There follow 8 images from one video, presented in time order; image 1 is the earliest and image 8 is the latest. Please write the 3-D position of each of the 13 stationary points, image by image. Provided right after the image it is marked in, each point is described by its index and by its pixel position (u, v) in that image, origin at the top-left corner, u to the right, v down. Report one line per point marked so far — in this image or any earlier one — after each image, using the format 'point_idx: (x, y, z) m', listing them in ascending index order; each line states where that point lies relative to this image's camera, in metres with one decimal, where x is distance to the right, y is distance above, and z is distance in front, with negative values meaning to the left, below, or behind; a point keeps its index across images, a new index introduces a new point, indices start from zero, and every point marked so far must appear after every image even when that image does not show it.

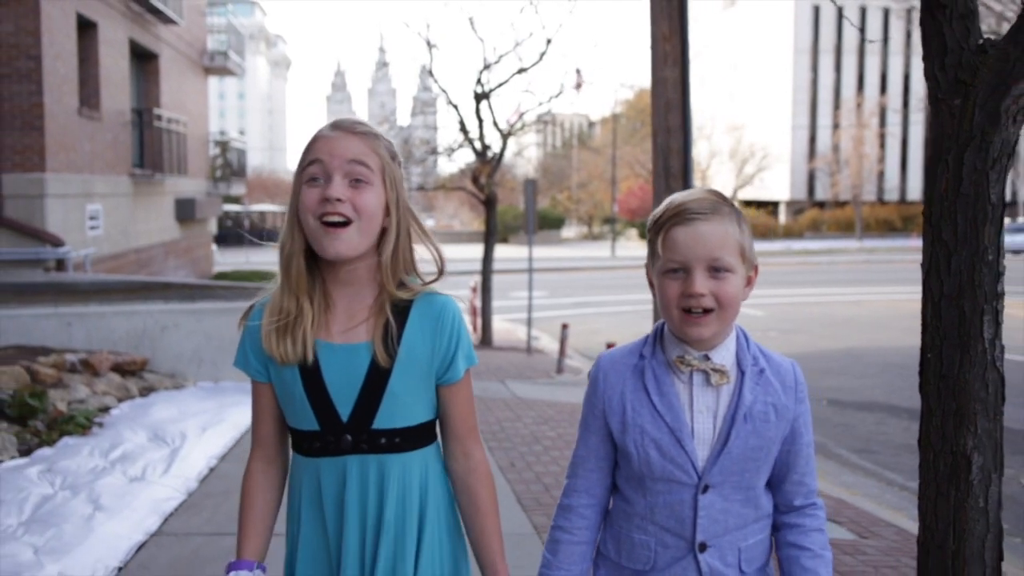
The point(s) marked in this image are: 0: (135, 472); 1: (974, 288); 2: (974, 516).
0: (-2.2, -1.0, +5.7) m
1: (+1.2, 0.0, +2.7) m
2: (+1.2, -0.6, +2.7) m
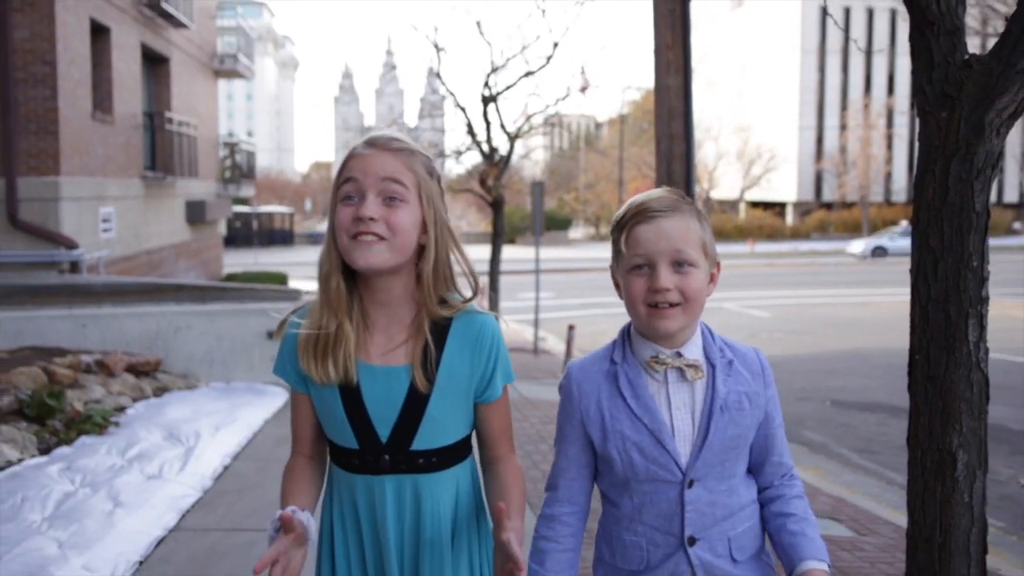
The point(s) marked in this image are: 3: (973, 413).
0: (-2.1, -1.1, +5.9) m
1: (+1.3, 0.0, +2.8) m
2: (+1.3, -0.6, +2.8) m
3: (+1.3, -0.4, +2.8) m
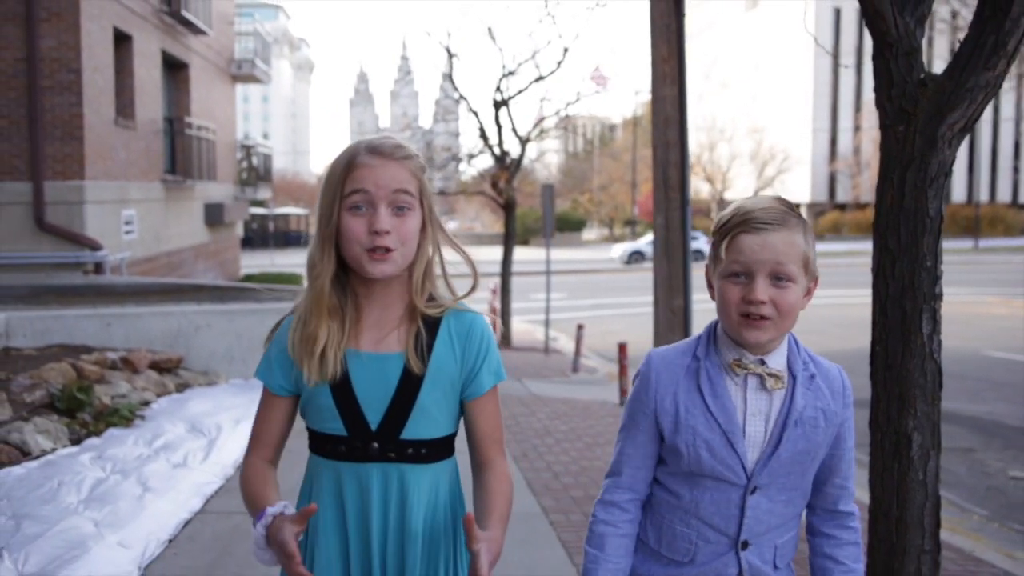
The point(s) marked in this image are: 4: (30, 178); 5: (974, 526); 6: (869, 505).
0: (-2.1, -1.1, +6.2) m
1: (+1.3, 0.0, +3.1) m
2: (+1.3, -0.6, +3.1) m
3: (+1.3, -0.3, +3.1) m
4: (-5.5, +1.3, +11.2) m
5: (+2.6, -1.3, +5.5) m
6: (+1.2, -0.7, +3.2) m
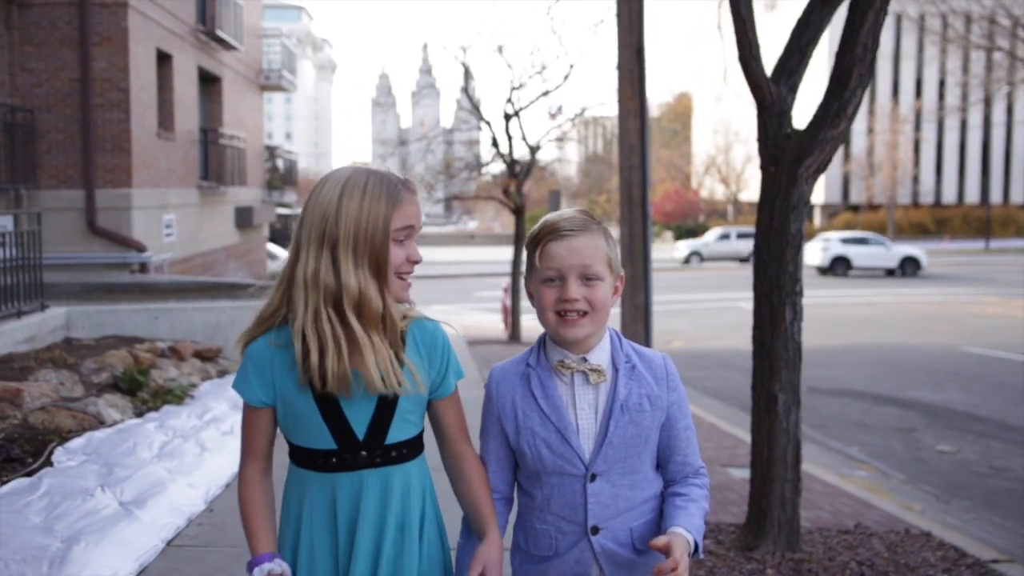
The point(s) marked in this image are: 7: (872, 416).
0: (-2.1, -1.0, +7.4) m
1: (+1.1, 0.0, +4.2) m
2: (+1.1, -0.6, +4.2) m
3: (+1.2, -0.3, +4.2) m
4: (-5.4, +1.3, +12.5) m
5: (+2.5, -1.3, +6.6) m
6: (+1.0, -0.7, +4.3) m
7: (+3.5, -1.3, +9.7) m
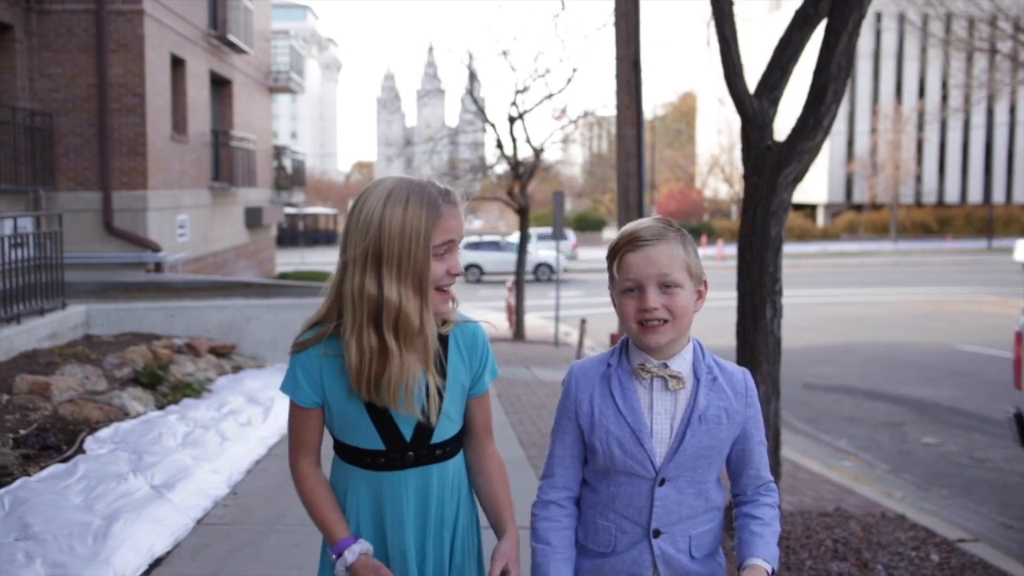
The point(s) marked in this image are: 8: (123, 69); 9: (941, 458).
0: (-2.1, -1.0, +7.8) m
1: (+1.2, 0.0, +4.6) m
2: (+1.2, -0.6, +4.6) m
3: (+1.2, -0.3, +4.6) m
4: (-5.4, +1.3, +12.9) m
5: (+2.6, -1.3, +7.0) m
6: (+1.1, -0.7, +4.7) m
7: (+3.6, -1.2, +10.0) m
8: (-5.1, +2.9, +12.9) m
9: (+3.3, -1.3, +7.6) m
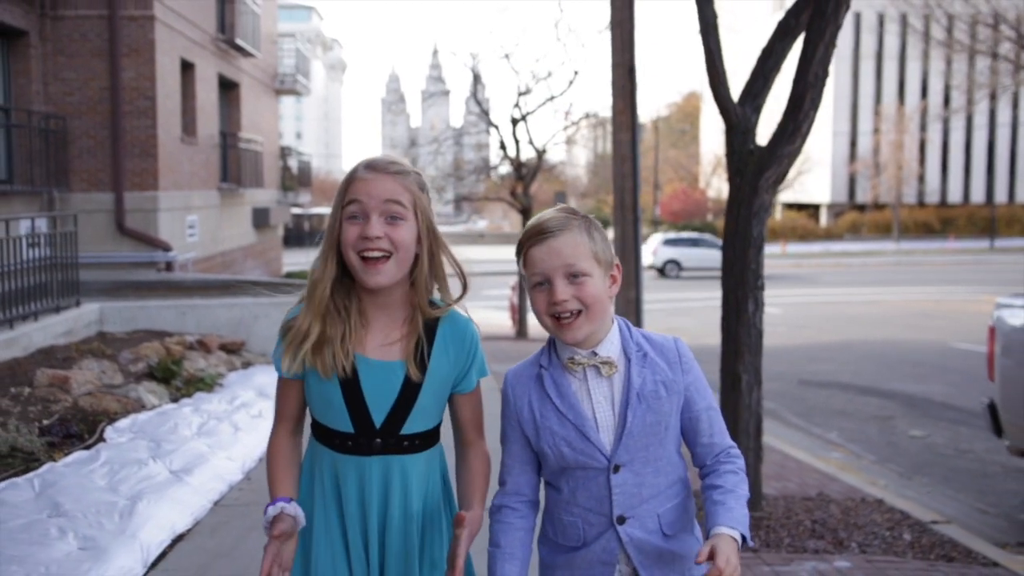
0: (-2.1, -1.0, +8.1) m
1: (+1.1, 0.0, +4.9) m
2: (+1.1, -0.6, +4.9) m
3: (+1.2, -0.3, +4.9) m
4: (-5.4, +1.3, +13.2) m
5: (+2.6, -1.3, +7.3) m
6: (+1.0, -0.7, +5.0) m
7: (+3.6, -1.2, +10.3) m
8: (-5.0, +2.9, +13.2) m
9: (+3.3, -1.3, +7.9) m
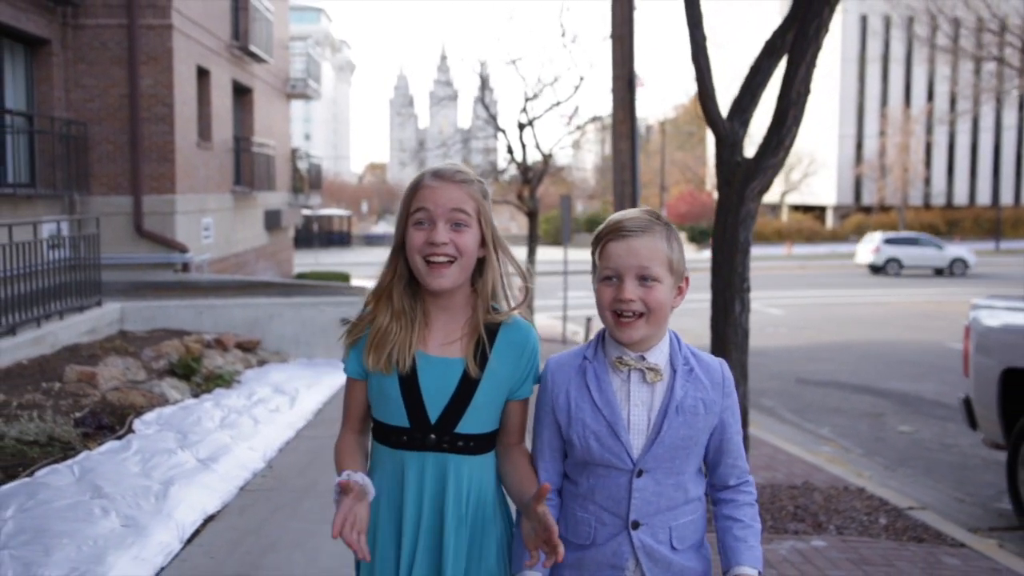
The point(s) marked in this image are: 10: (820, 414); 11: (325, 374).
0: (-2.1, -1.0, +8.5) m
1: (+1.2, 0.0, +5.2) m
2: (+1.2, -0.6, +5.2) m
3: (+1.2, -0.3, +5.2) m
4: (-5.3, +1.3, +13.6) m
5: (+2.6, -1.3, +7.6) m
6: (+1.1, -0.7, +5.4) m
7: (+3.6, -1.2, +10.7) m
8: (-4.9, +2.9, +13.6) m
9: (+3.4, -1.3, +8.2) m
10: (+3.1, -1.3, +9.9) m
11: (-2.1, -1.0, +11.0) m
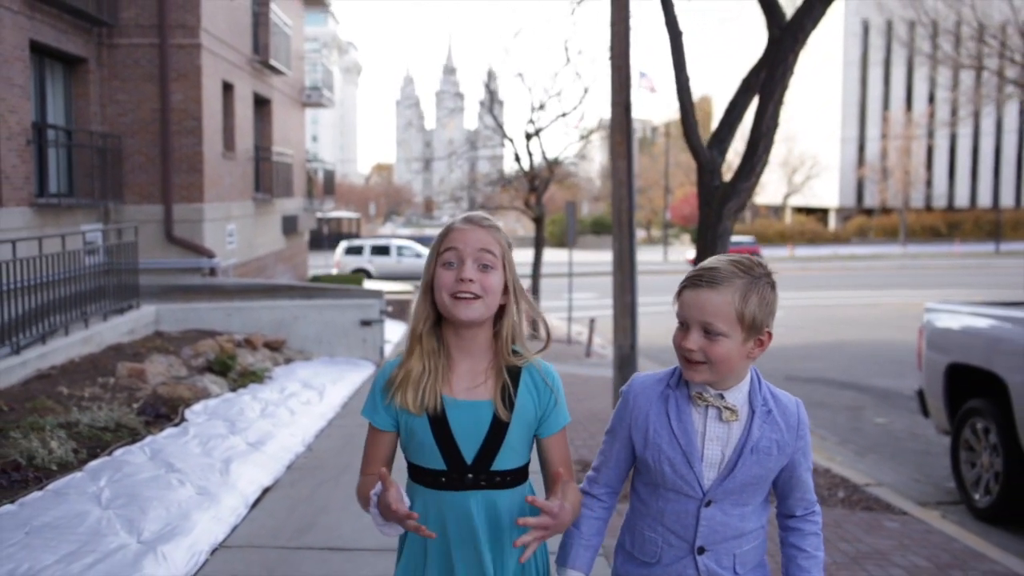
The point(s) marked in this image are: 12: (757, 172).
0: (-2.0, -1.1, +9.4) m
1: (+1.2, 0.0, +6.1) m
2: (+1.2, -0.6, +6.1) m
3: (+1.3, -0.4, +6.1) m
4: (-5.2, +1.3, +14.5) m
5: (+2.7, -1.4, +8.5) m
6: (+1.1, -0.7, +6.2) m
7: (+3.7, -1.3, +11.5) m
8: (-4.8, +2.8, +14.5) m
9: (+3.4, -1.3, +9.1) m
10: (+3.2, -1.3, +10.7) m
11: (-2.0, -1.0, +11.9) m
12: (+1.5, +0.7, +6.0) m
